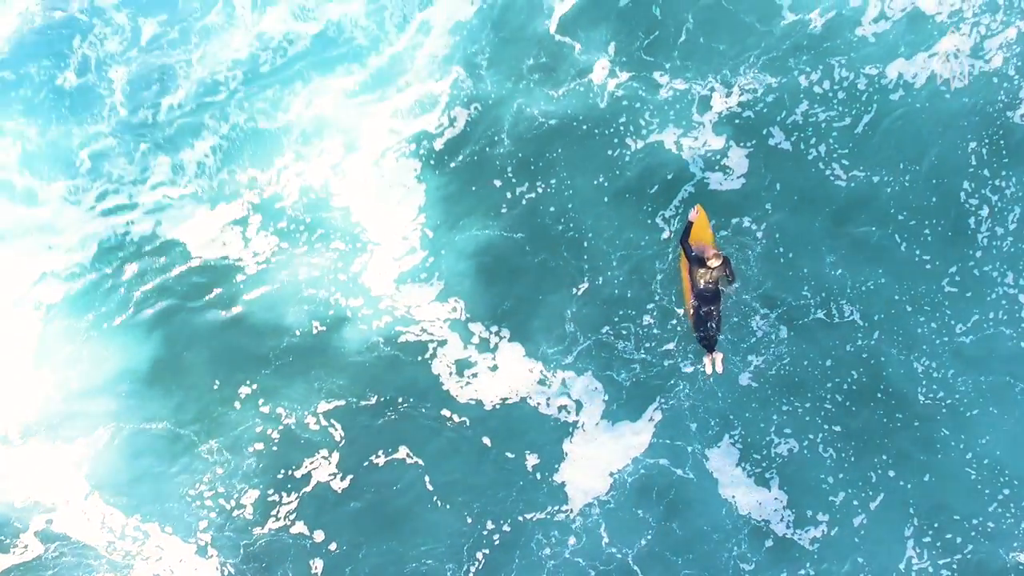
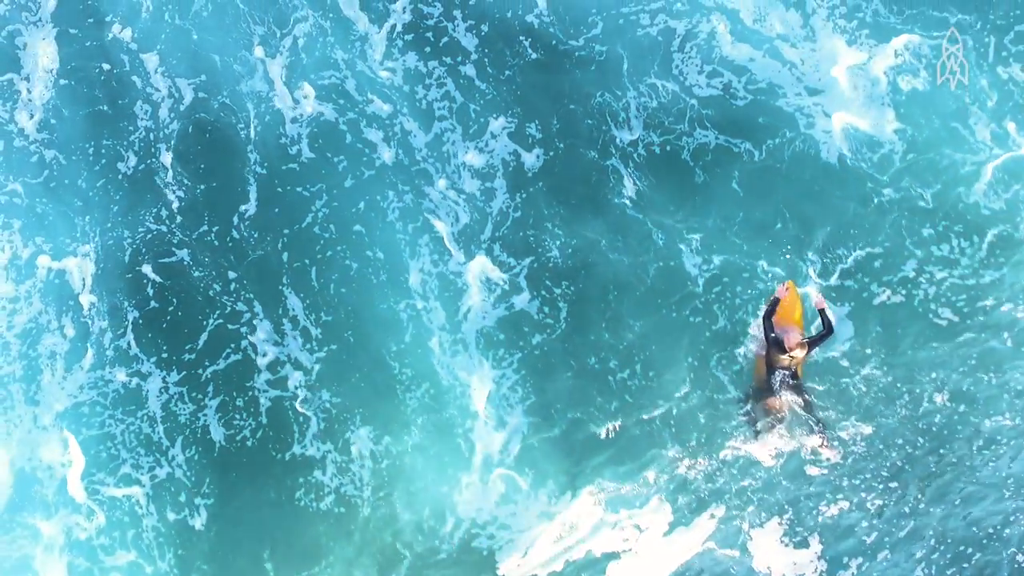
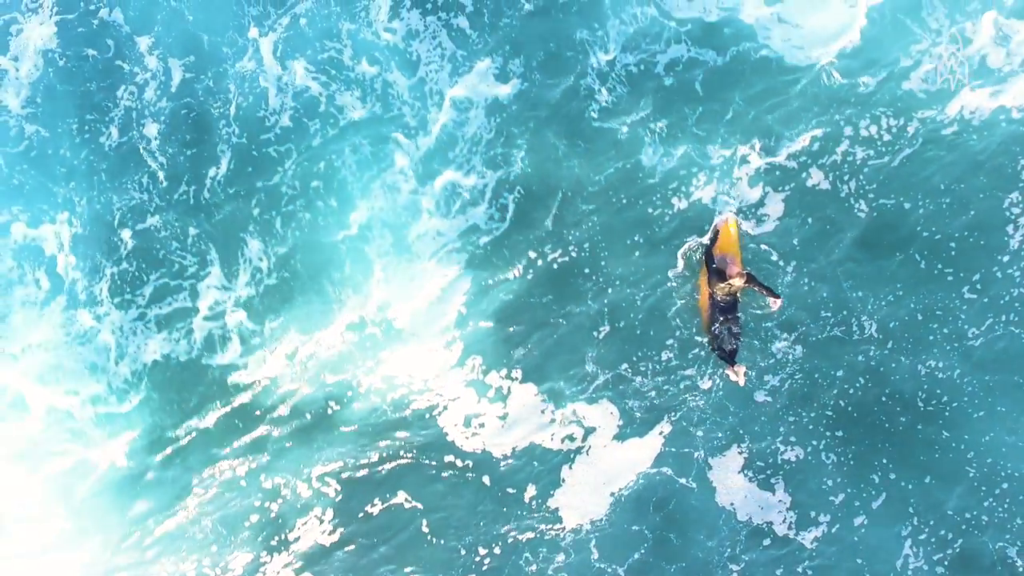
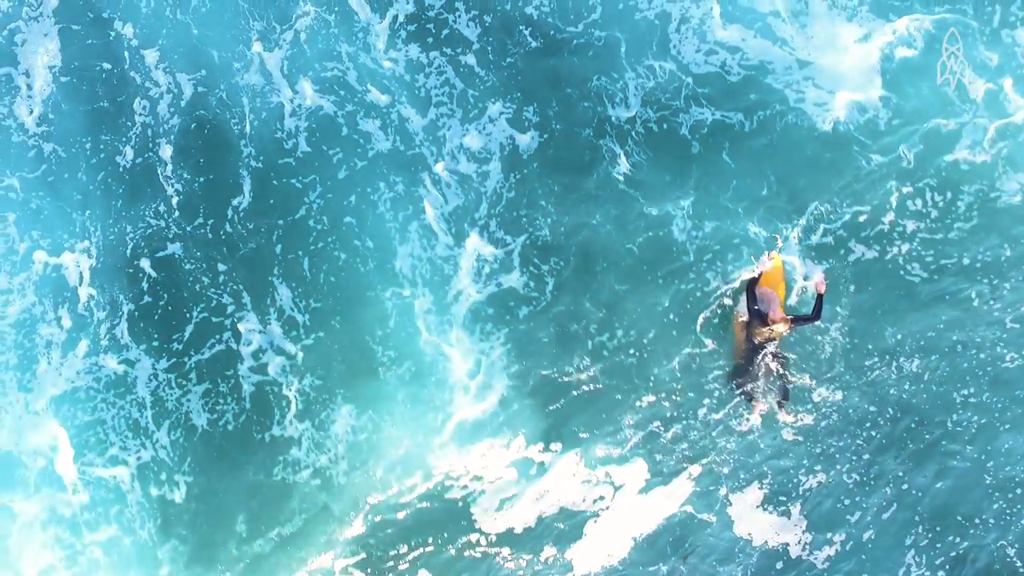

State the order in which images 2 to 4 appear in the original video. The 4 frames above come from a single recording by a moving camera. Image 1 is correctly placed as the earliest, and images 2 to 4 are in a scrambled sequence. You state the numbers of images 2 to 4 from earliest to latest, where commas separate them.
3, 4, 2
